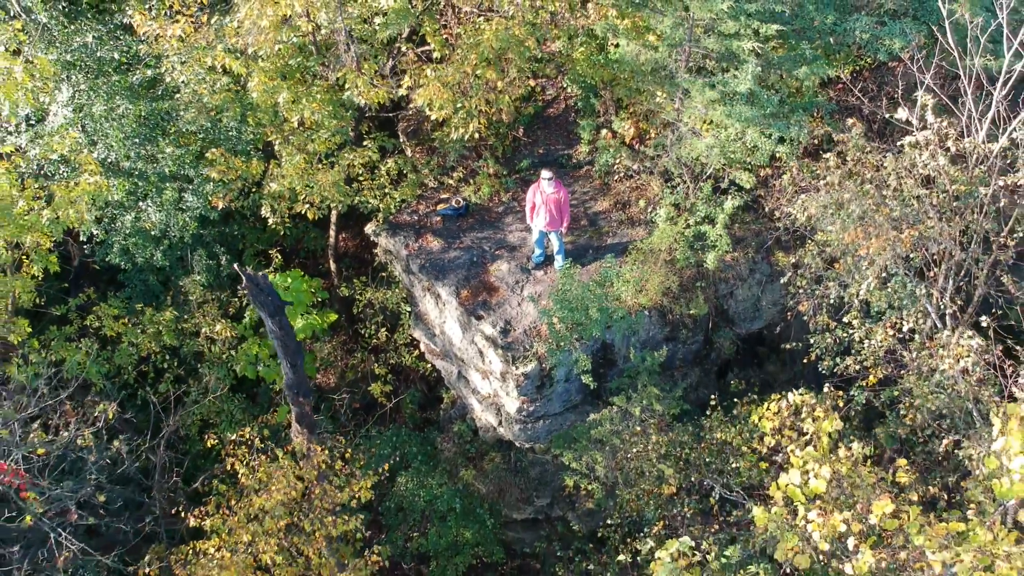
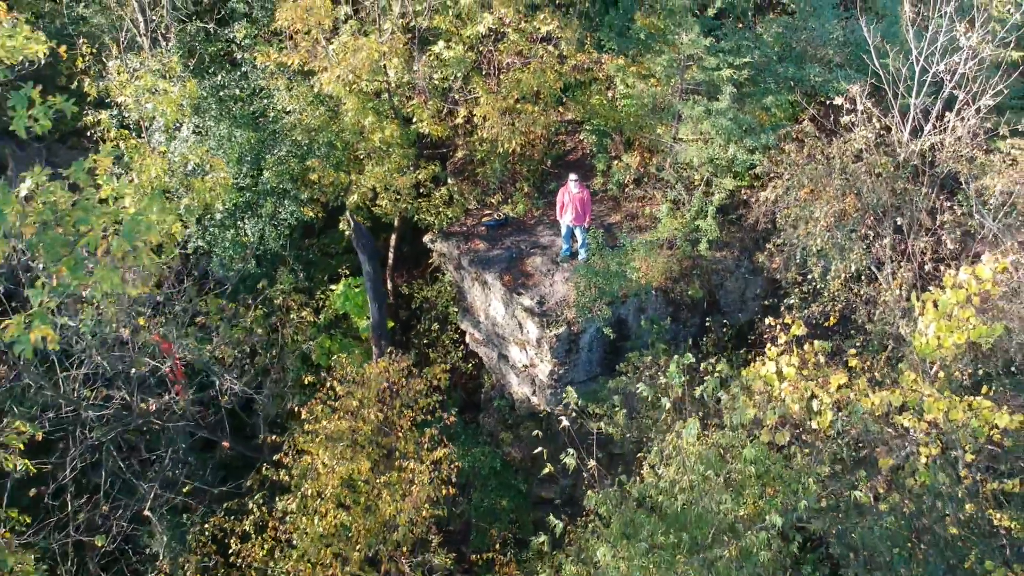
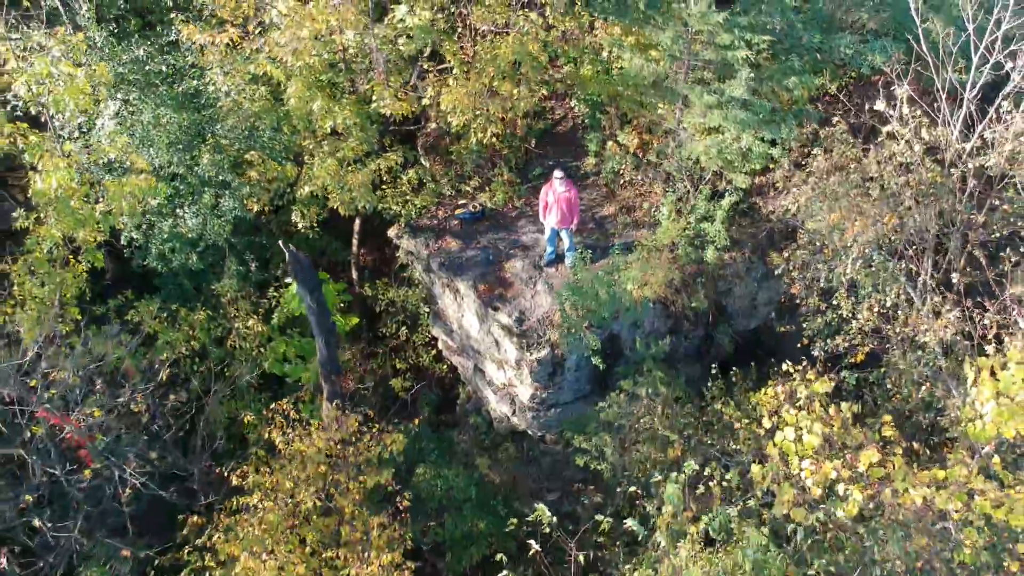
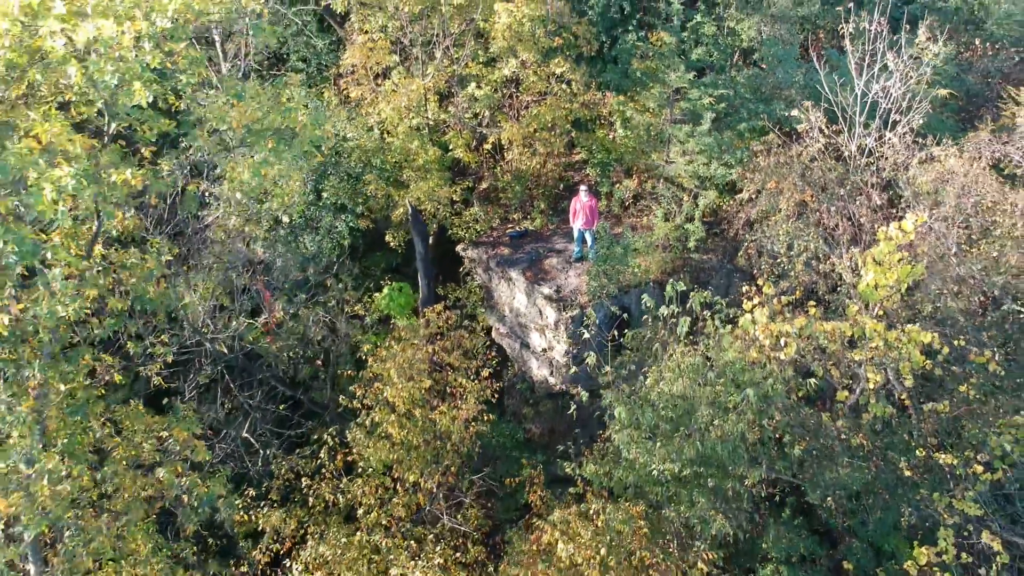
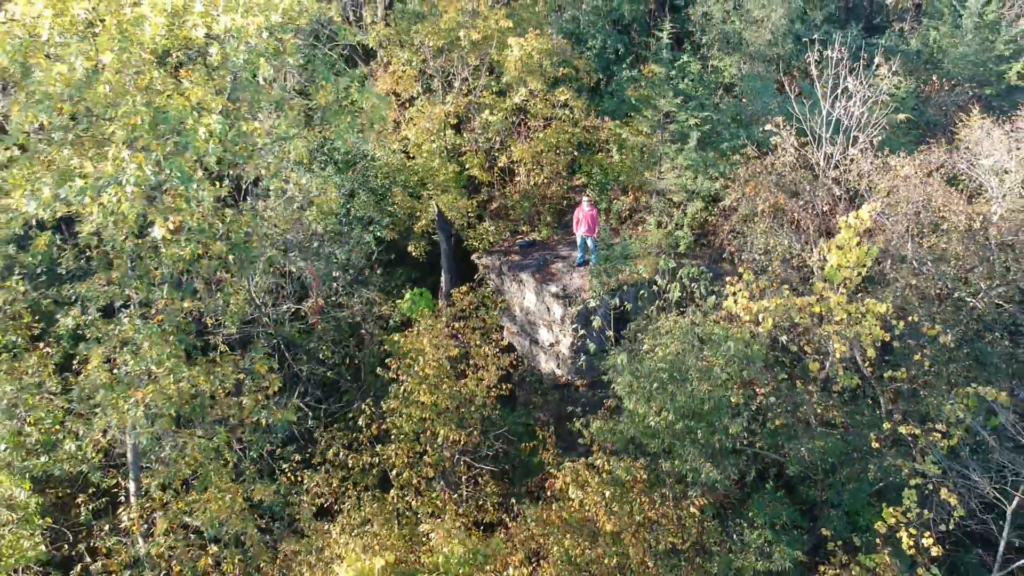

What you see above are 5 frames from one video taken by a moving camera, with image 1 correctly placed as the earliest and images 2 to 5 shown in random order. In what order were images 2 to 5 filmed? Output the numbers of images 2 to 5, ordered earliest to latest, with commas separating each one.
3, 2, 4, 5
